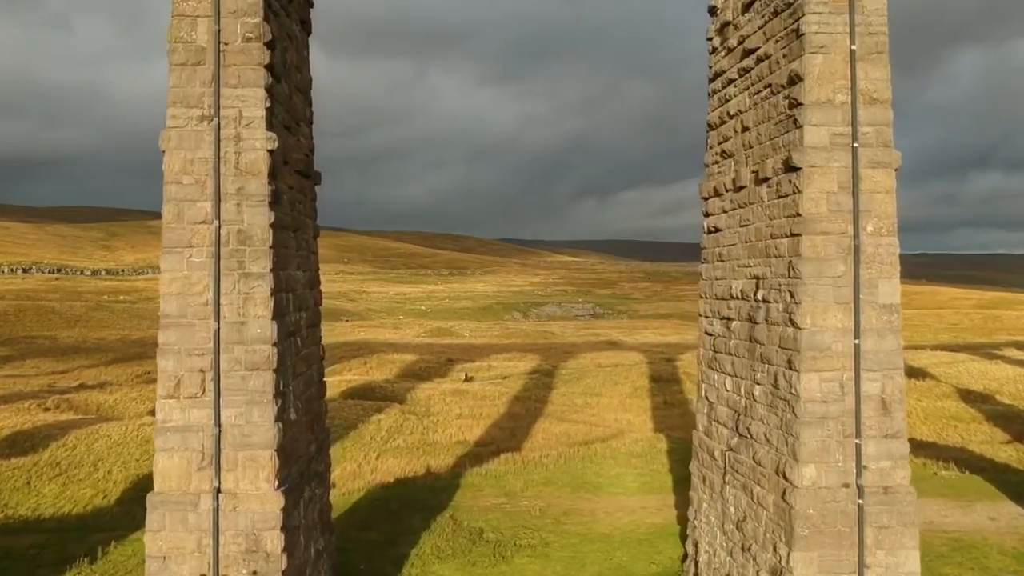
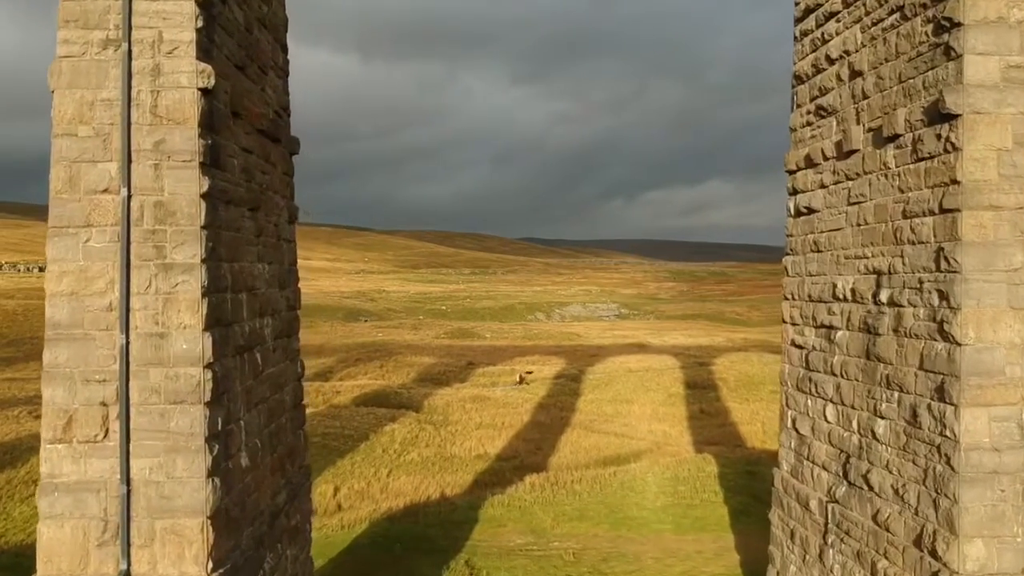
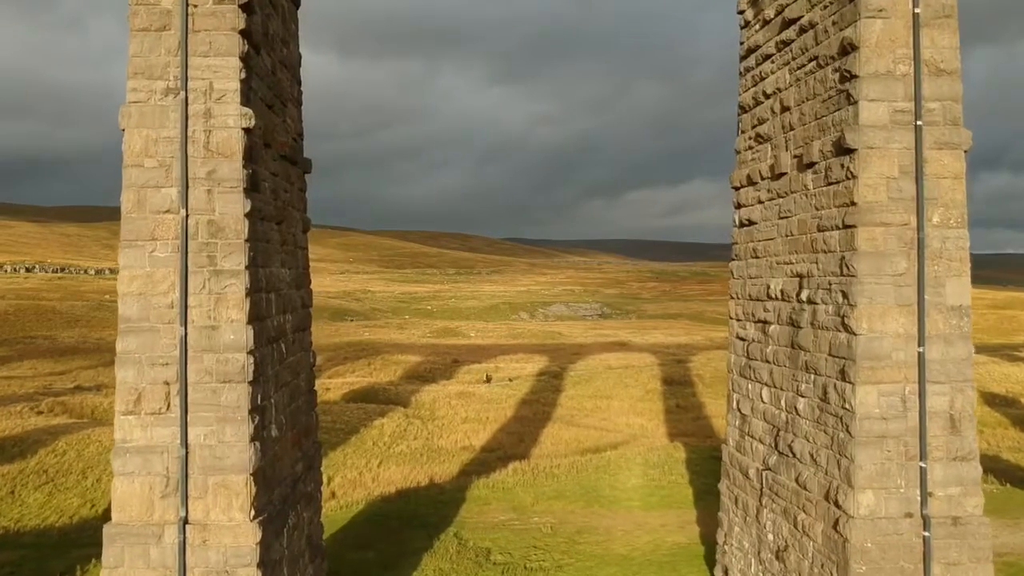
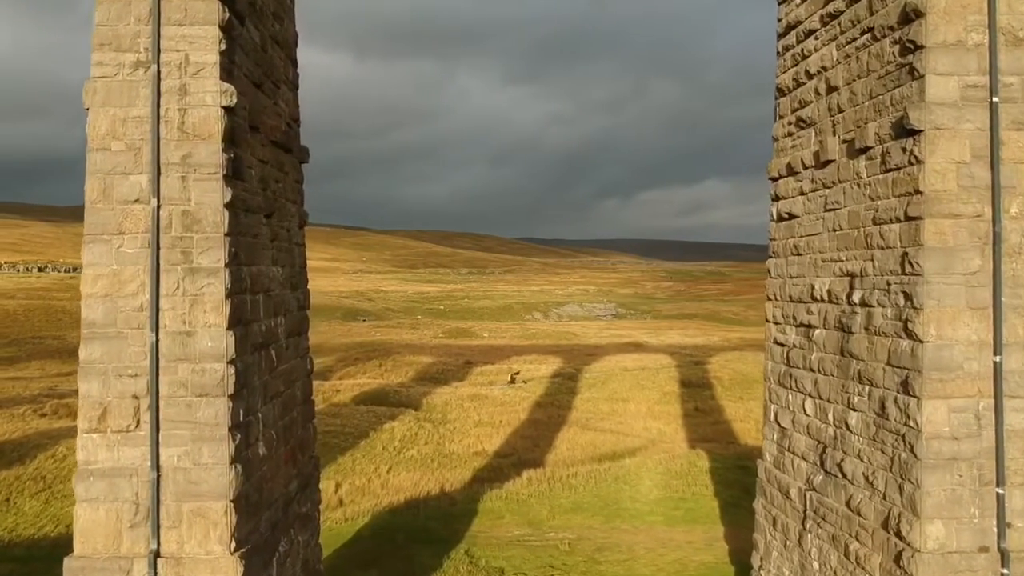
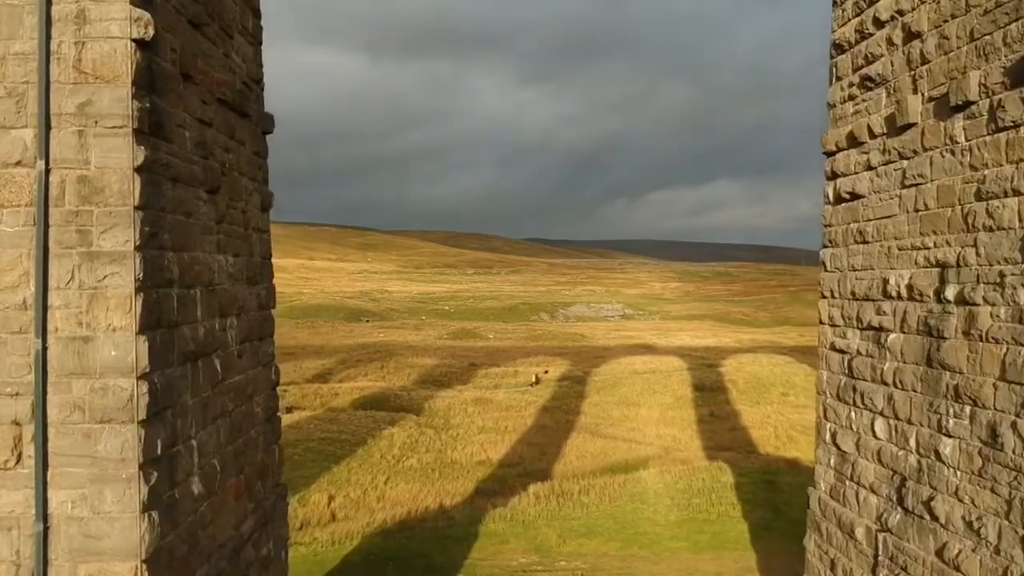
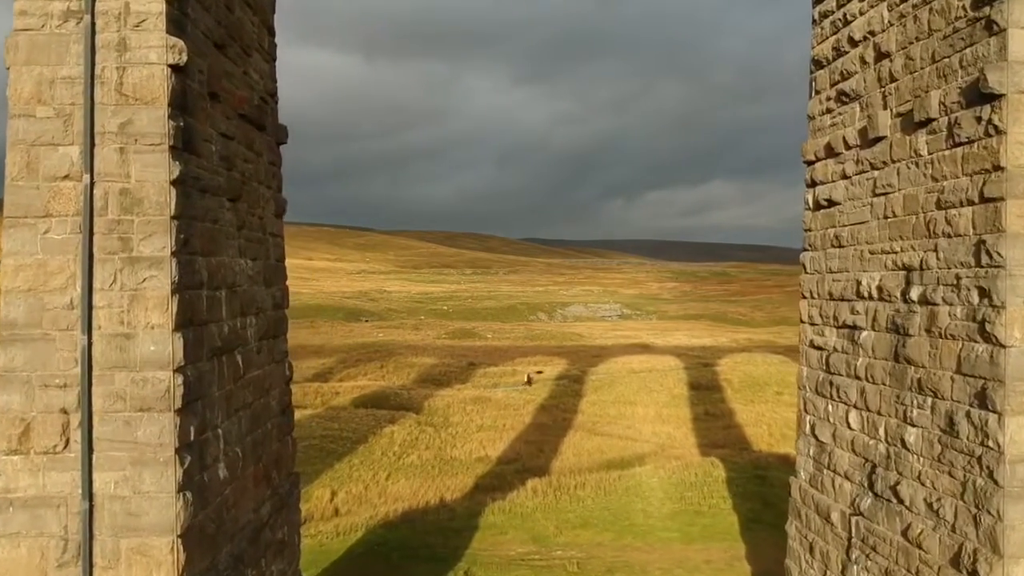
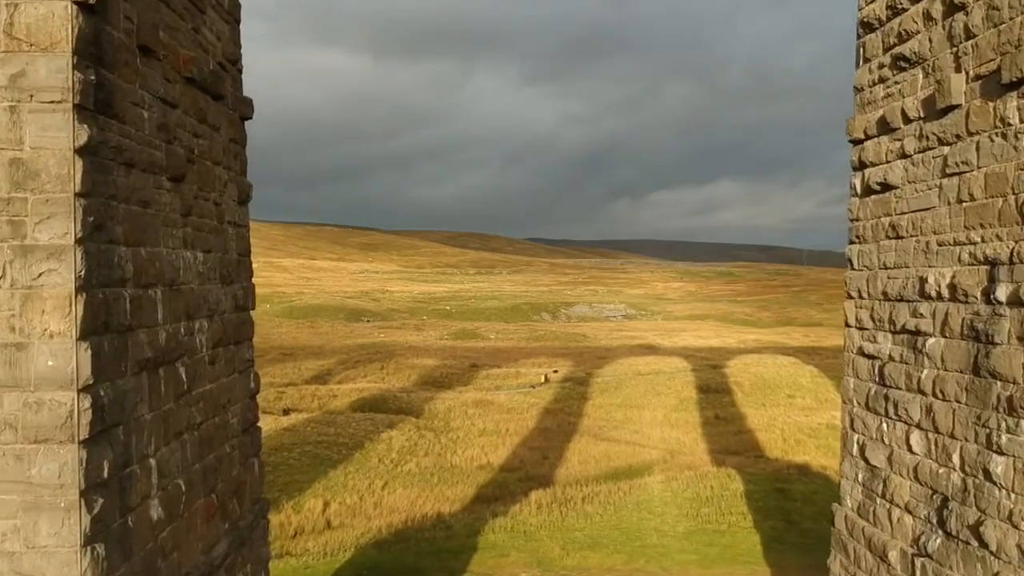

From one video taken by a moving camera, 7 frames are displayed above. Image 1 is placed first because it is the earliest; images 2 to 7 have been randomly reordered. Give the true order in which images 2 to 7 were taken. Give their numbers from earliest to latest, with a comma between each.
3, 4, 2, 6, 5, 7
